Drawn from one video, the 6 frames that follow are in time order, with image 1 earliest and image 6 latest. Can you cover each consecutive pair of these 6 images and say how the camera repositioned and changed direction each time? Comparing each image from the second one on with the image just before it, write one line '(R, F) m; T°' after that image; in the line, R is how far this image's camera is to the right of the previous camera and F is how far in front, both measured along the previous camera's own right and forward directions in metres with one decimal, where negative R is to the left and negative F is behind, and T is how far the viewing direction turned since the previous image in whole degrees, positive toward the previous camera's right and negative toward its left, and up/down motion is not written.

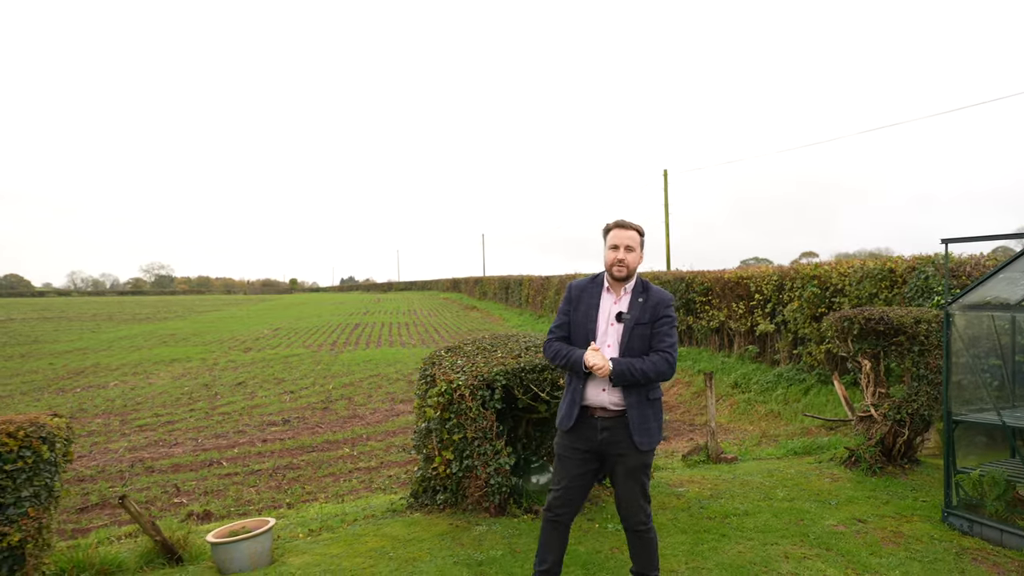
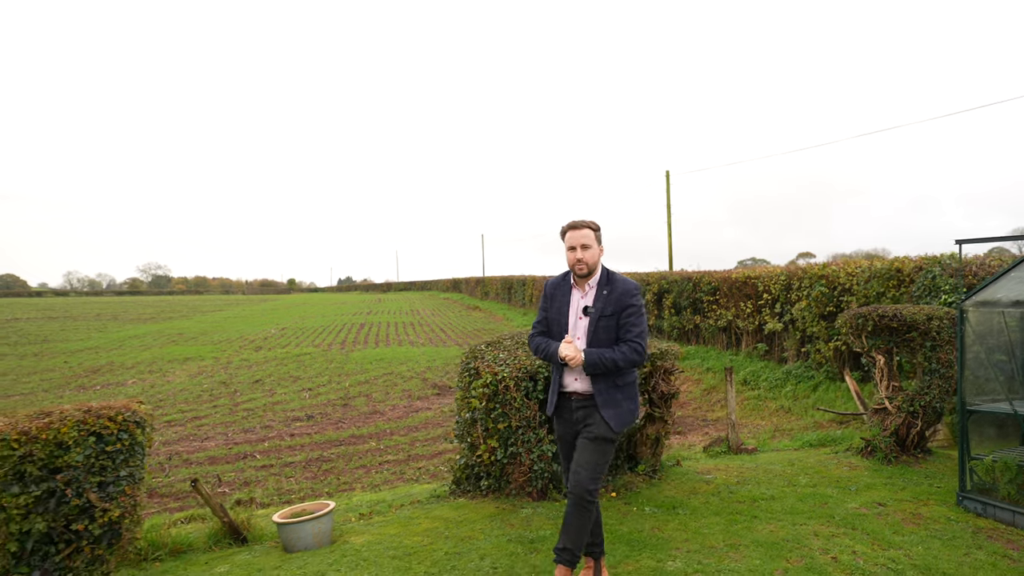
(-0.4, -0.3) m; 0°
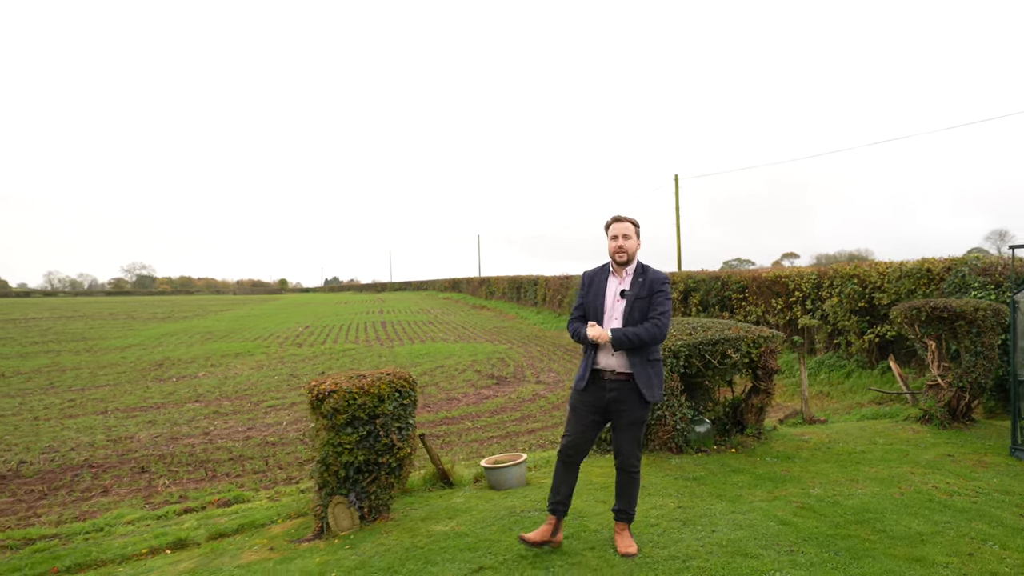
(-1.7, -1.2) m; +1°
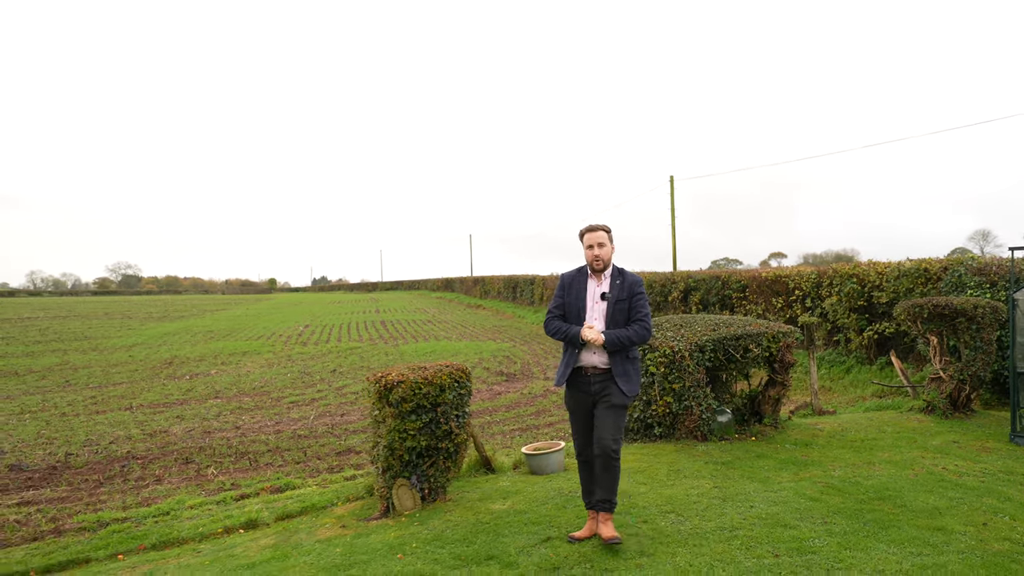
(-0.5, -0.4) m; +1°
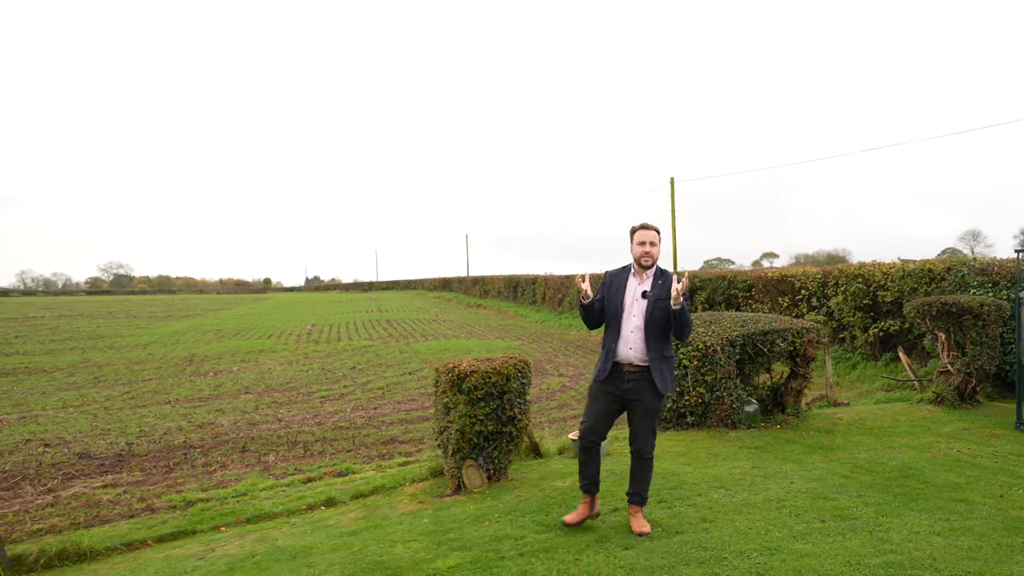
(-0.6, -0.5) m; +1°
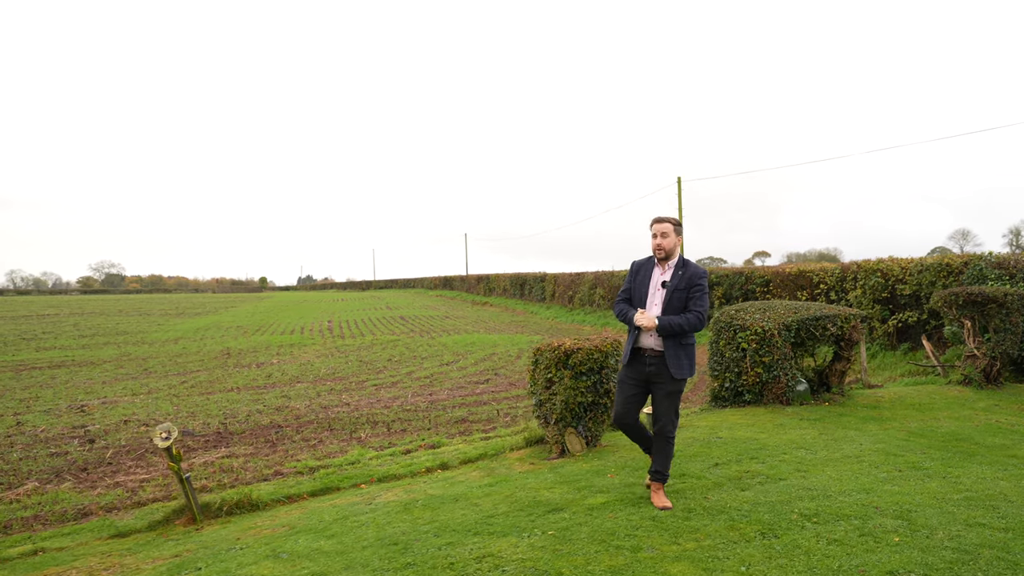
(-1.1, -0.7) m; 0°
